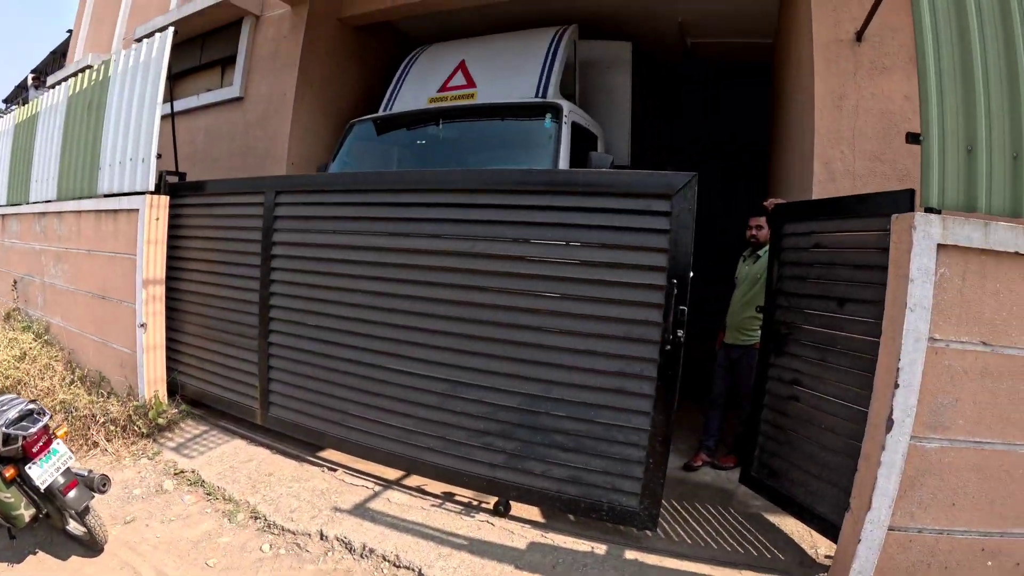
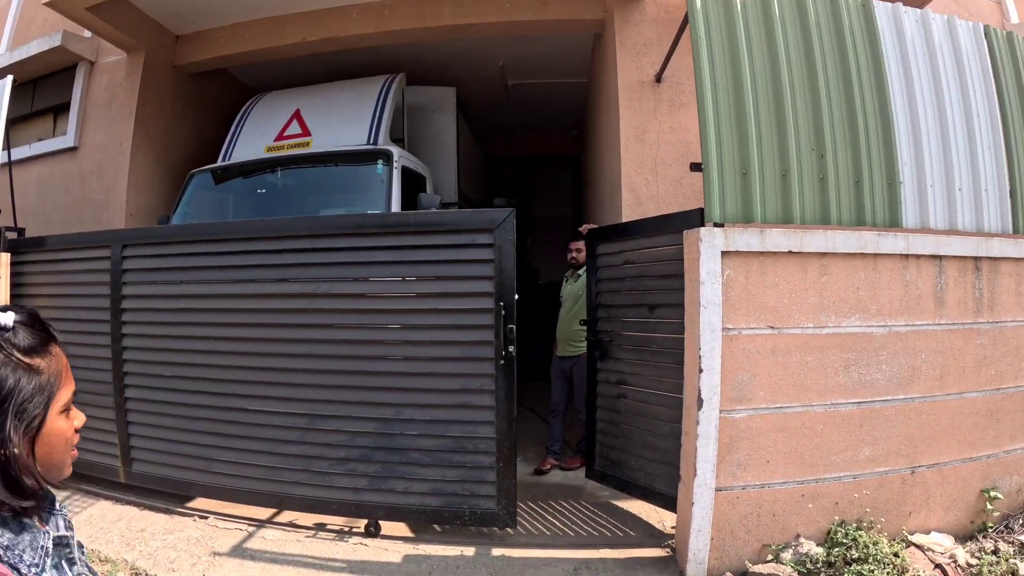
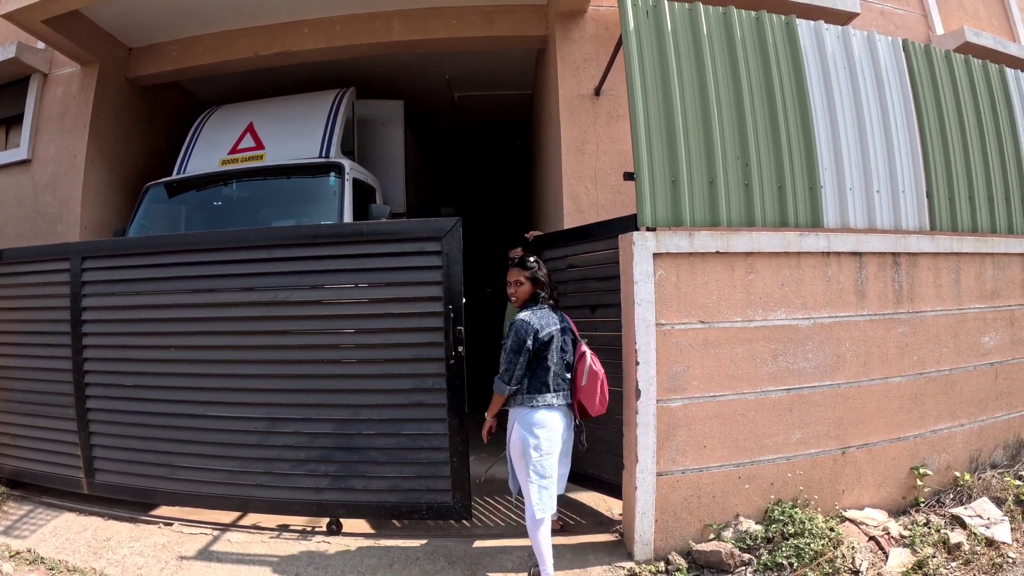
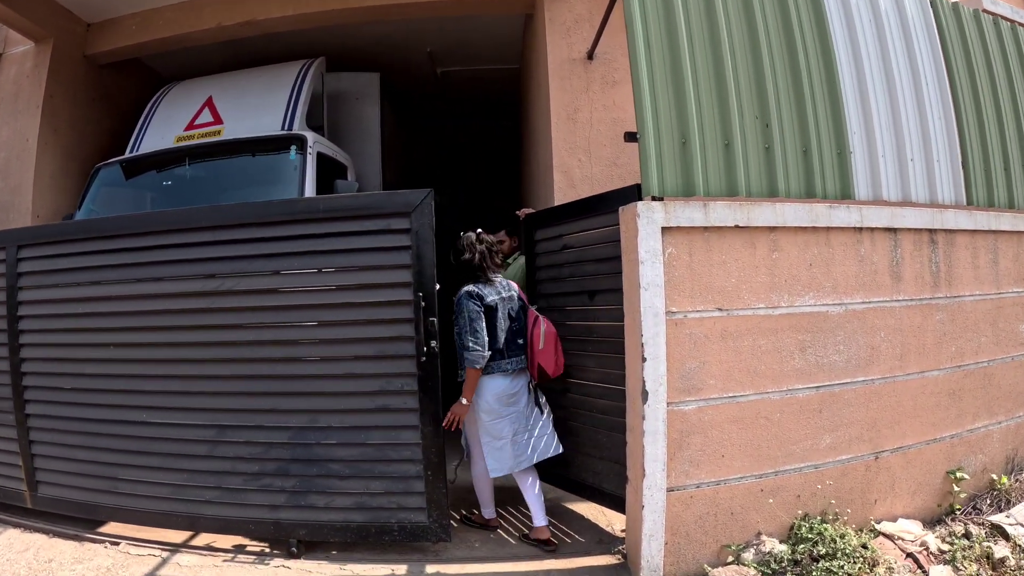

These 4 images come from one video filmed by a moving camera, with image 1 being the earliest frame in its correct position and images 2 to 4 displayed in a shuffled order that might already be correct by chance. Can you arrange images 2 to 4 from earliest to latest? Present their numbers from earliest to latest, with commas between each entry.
2, 3, 4
